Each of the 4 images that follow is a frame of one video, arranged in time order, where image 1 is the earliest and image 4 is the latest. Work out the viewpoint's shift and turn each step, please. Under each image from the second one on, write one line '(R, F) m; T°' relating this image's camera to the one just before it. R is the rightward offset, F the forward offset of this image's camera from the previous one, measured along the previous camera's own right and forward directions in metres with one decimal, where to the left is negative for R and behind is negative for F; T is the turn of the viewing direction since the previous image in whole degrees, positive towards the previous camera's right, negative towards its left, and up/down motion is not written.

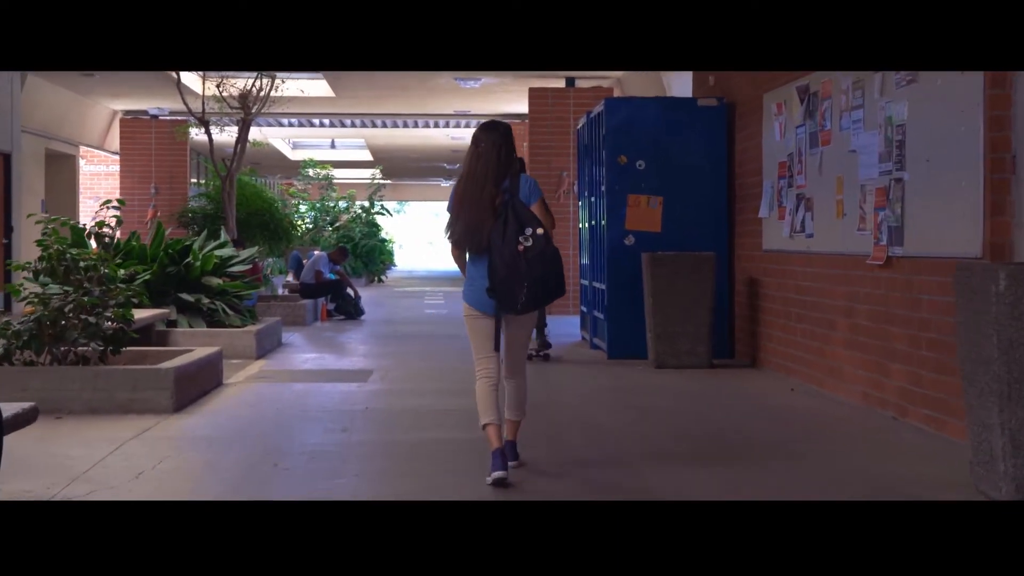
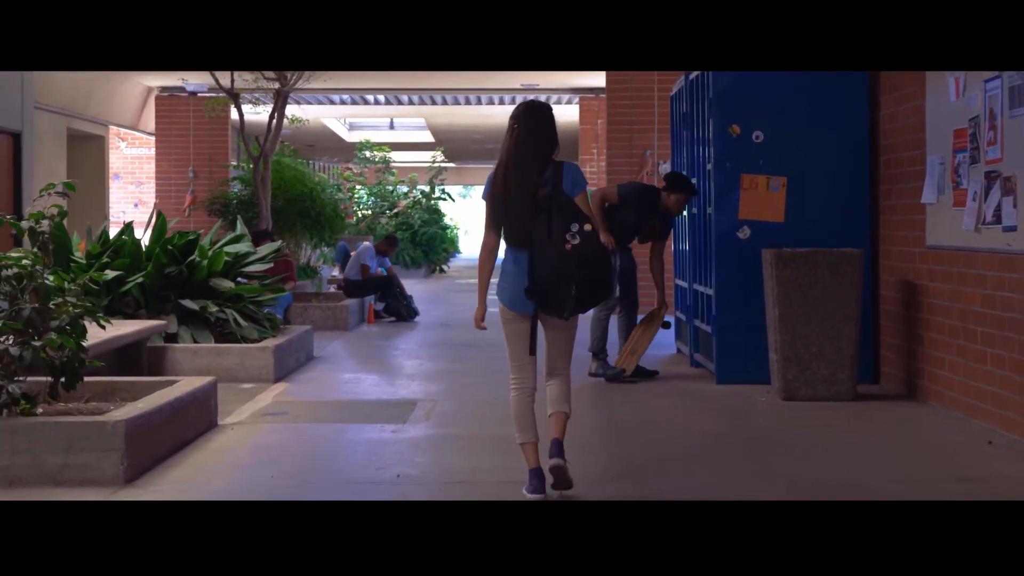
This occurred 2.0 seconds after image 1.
(-0.1, +2.1) m; -3°
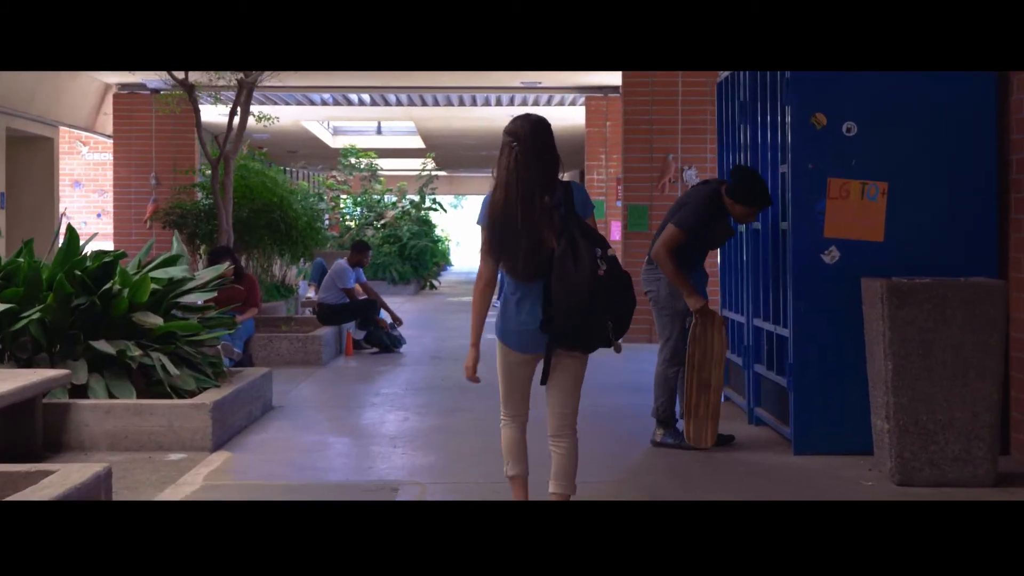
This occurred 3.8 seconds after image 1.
(-0.1, +1.9) m; 0°
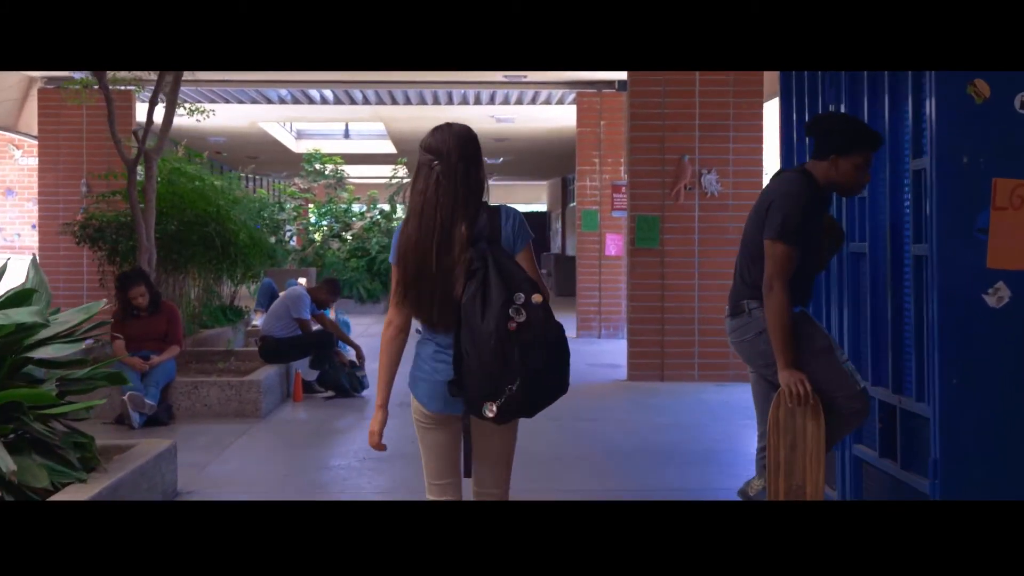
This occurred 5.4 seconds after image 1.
(-0.1, +2.1) m; +1°
